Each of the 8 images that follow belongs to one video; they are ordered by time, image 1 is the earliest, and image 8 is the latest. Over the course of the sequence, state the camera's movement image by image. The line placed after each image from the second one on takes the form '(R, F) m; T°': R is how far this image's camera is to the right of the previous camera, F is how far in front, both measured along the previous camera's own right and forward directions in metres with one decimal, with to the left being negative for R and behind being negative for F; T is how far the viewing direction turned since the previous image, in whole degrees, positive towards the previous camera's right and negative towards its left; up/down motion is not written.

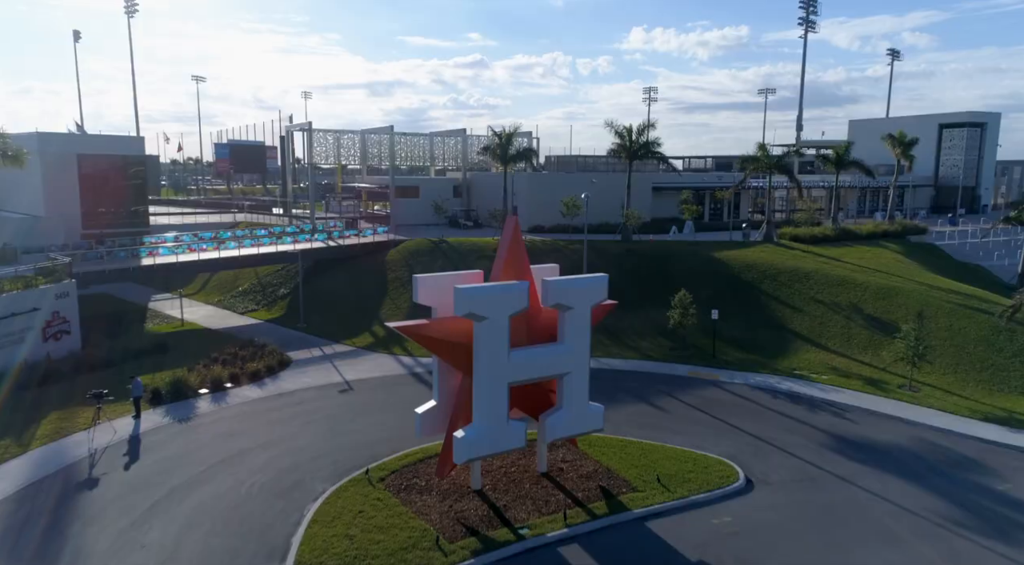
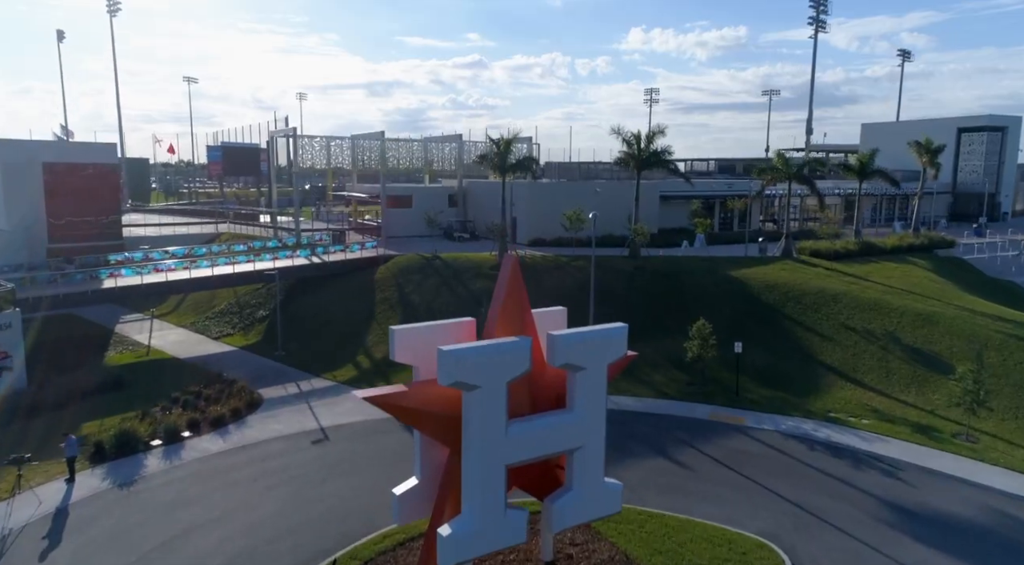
(0.0, +2.6) m; 0°
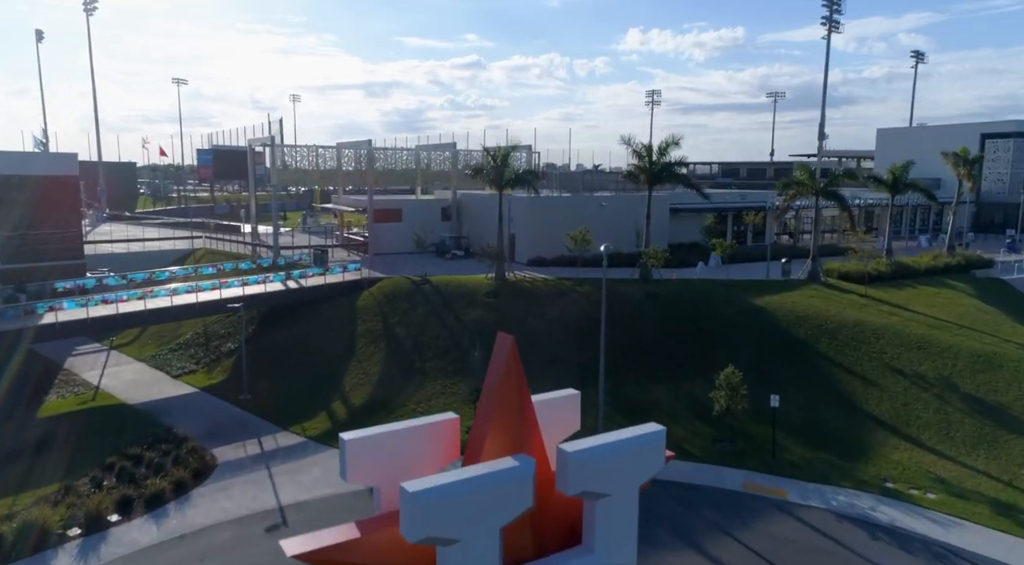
(0.0, +3.1) m; 0°
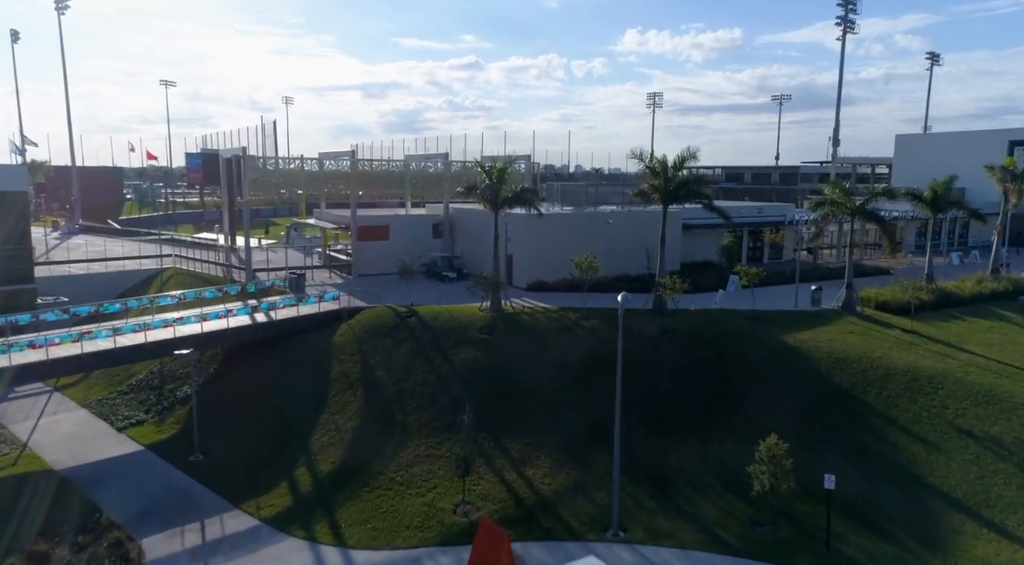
(0.0, +3.3) m; 0°
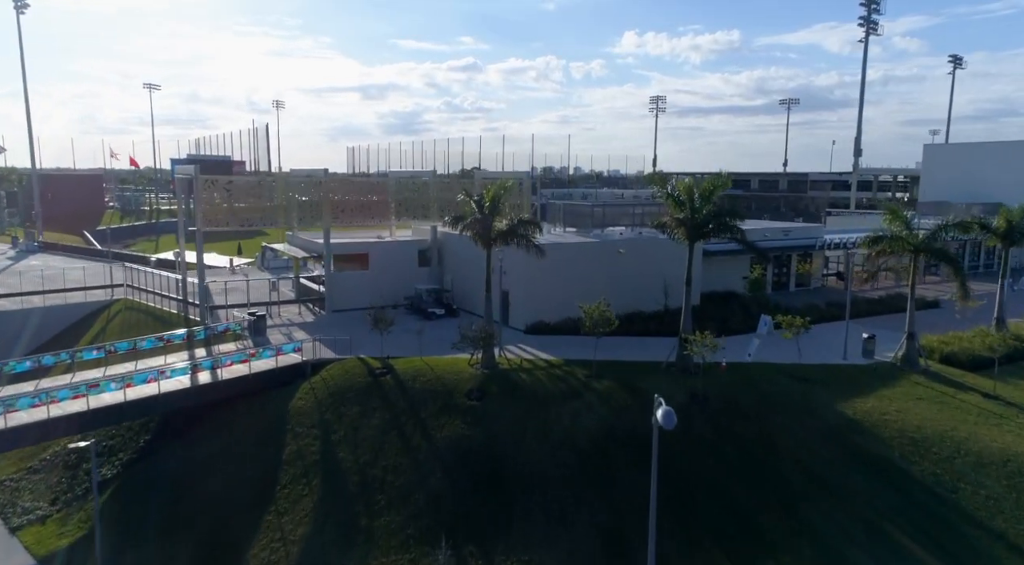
(+0.1, +4.3) m; 0°
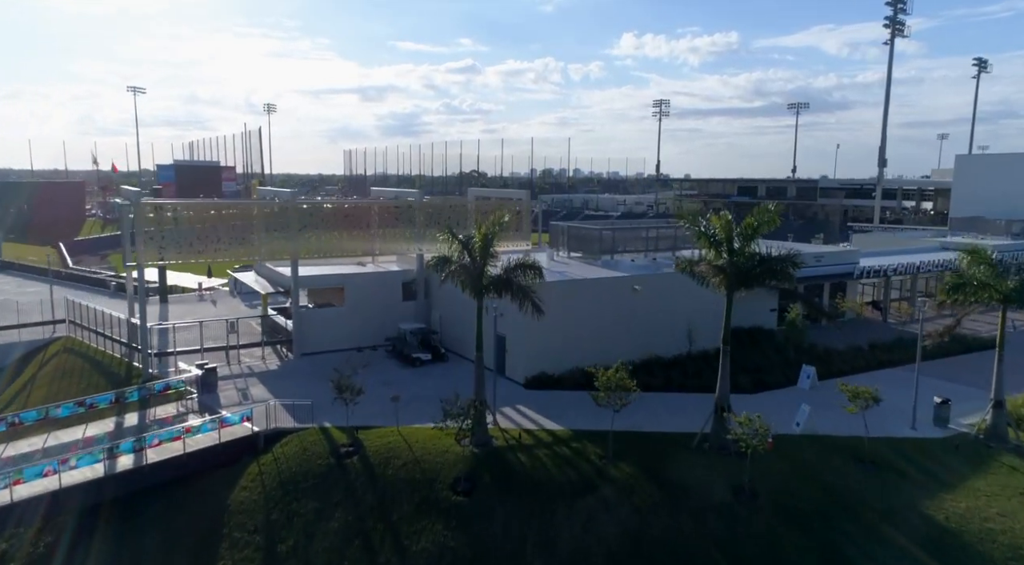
(+0.1, +4.0) m; 0°
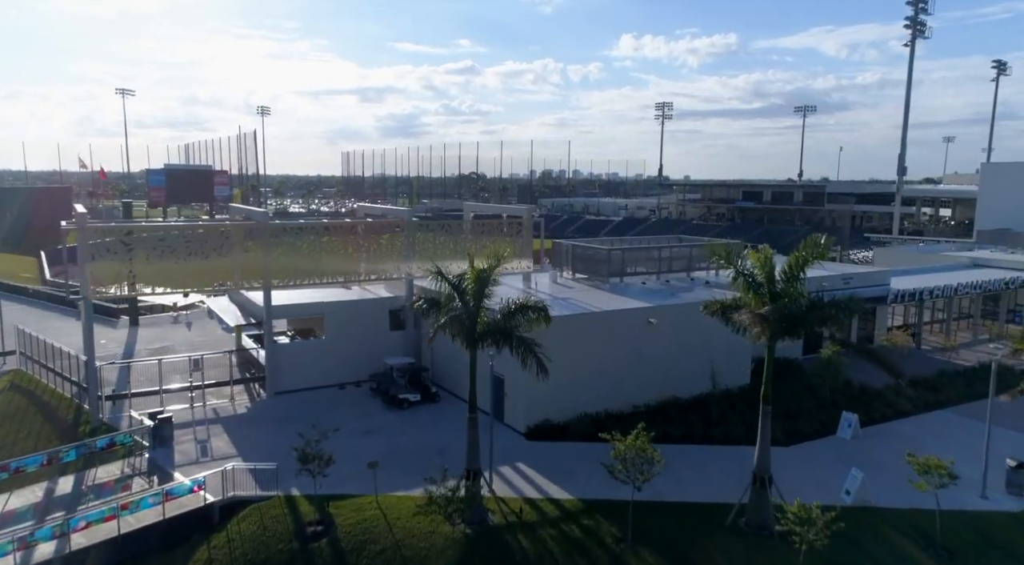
(0.0, +2.8) m; 0°
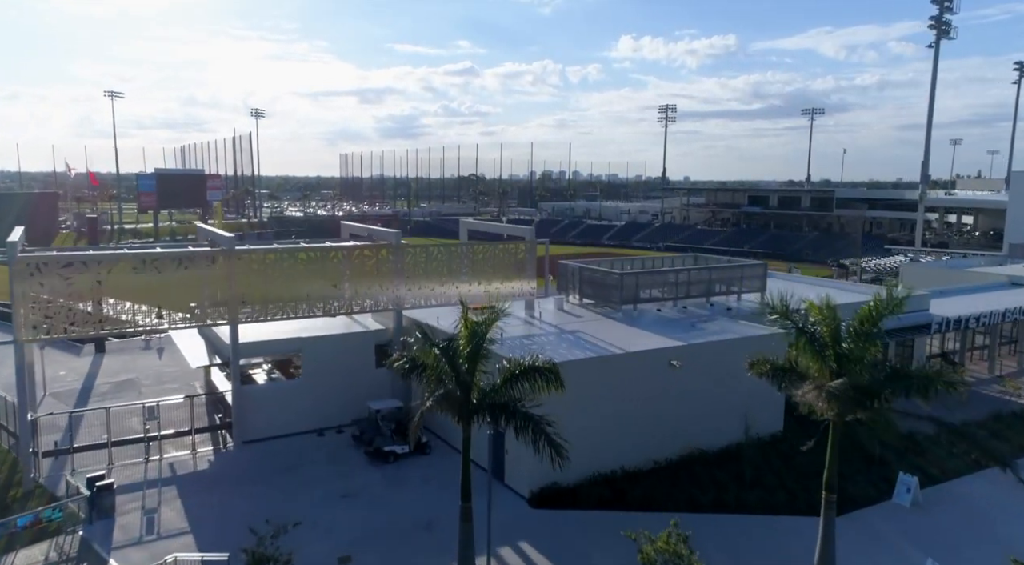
(-0.1, +2.8) m; 0°
